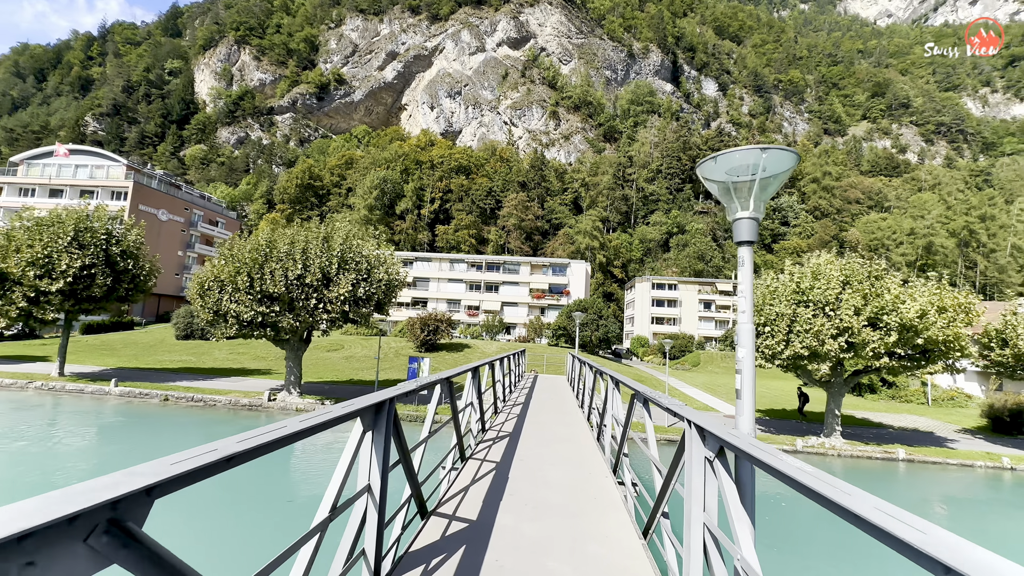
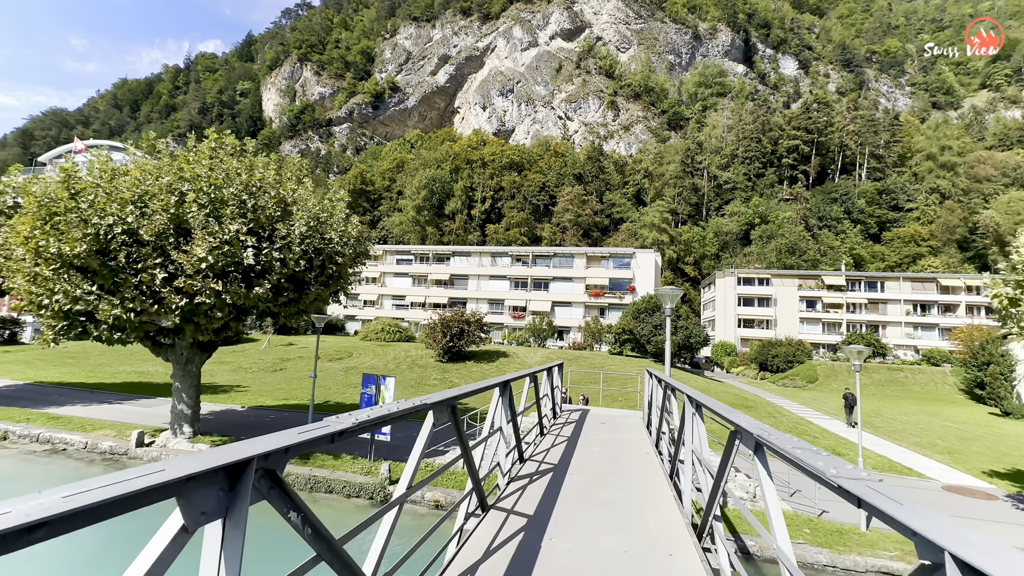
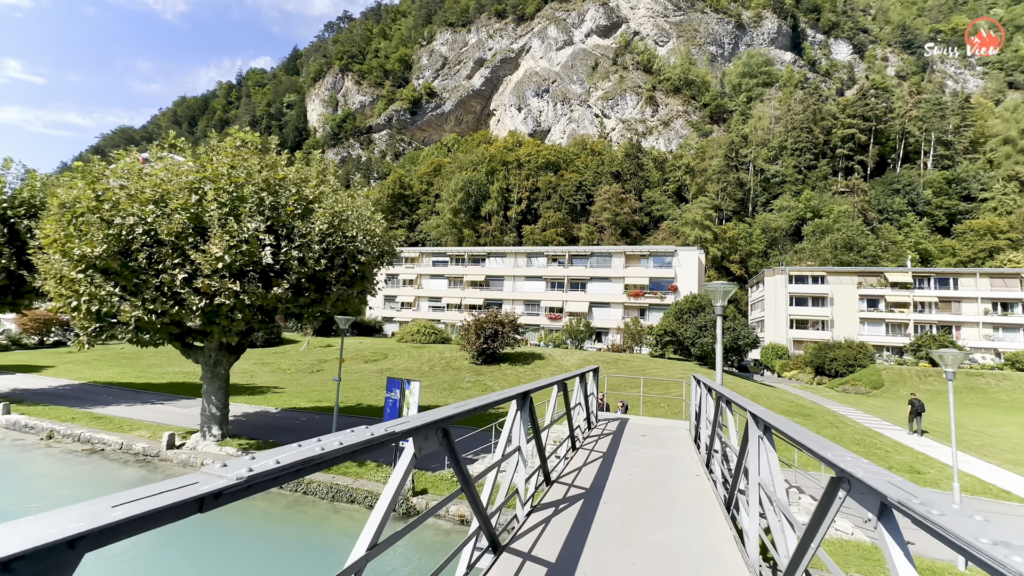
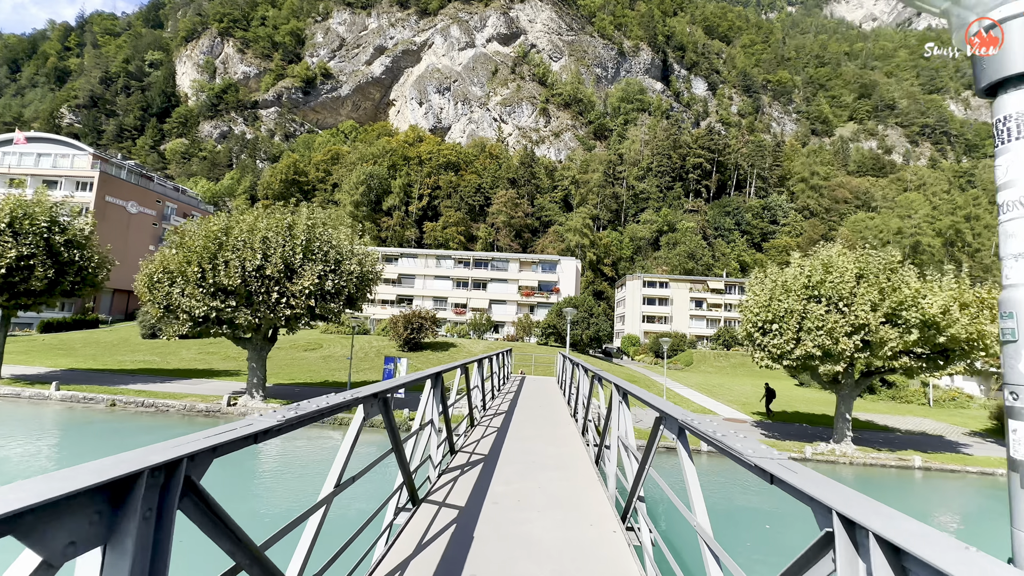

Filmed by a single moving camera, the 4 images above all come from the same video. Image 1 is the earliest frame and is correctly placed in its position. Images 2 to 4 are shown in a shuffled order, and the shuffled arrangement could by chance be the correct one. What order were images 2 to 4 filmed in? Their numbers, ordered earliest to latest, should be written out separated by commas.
4, 2, 3
